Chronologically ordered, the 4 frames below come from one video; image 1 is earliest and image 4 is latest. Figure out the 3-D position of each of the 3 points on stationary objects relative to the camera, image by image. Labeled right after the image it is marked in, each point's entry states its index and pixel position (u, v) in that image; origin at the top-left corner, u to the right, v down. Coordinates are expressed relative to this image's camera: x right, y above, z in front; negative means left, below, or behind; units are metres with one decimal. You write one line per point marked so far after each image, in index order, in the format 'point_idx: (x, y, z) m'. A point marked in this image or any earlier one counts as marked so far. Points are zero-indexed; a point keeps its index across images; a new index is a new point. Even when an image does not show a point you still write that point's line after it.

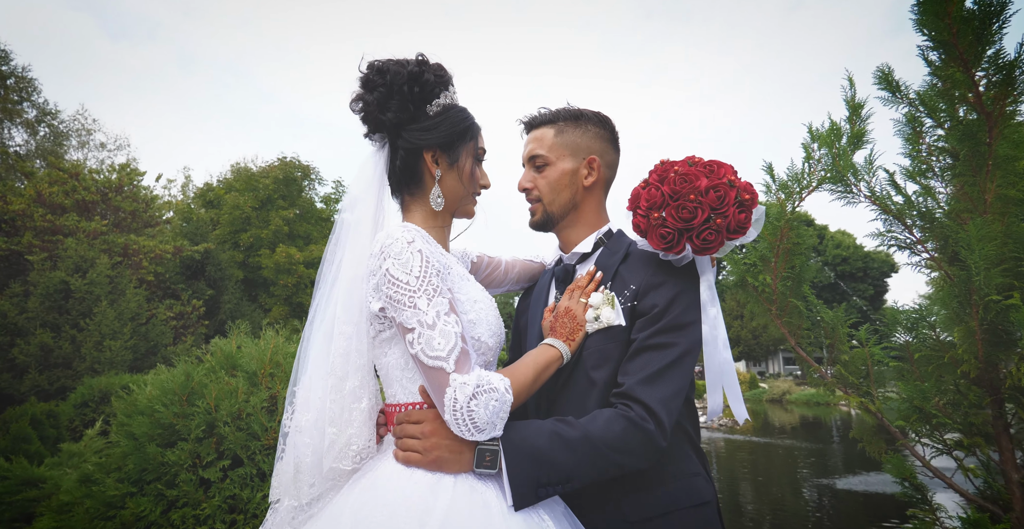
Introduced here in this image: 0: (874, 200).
0: (+1.9, +0.3, +2.7) m
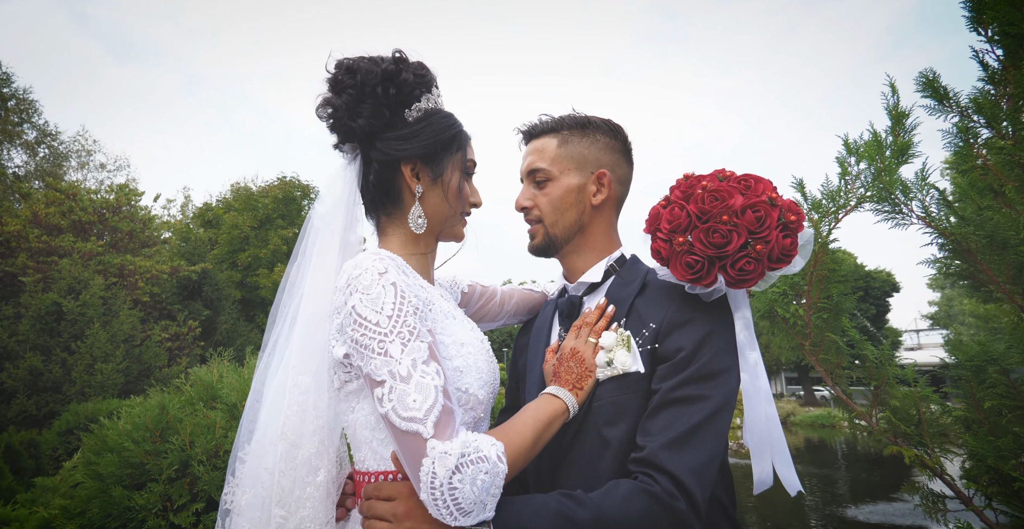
0: (+1.9, +0.2, +2.4) m
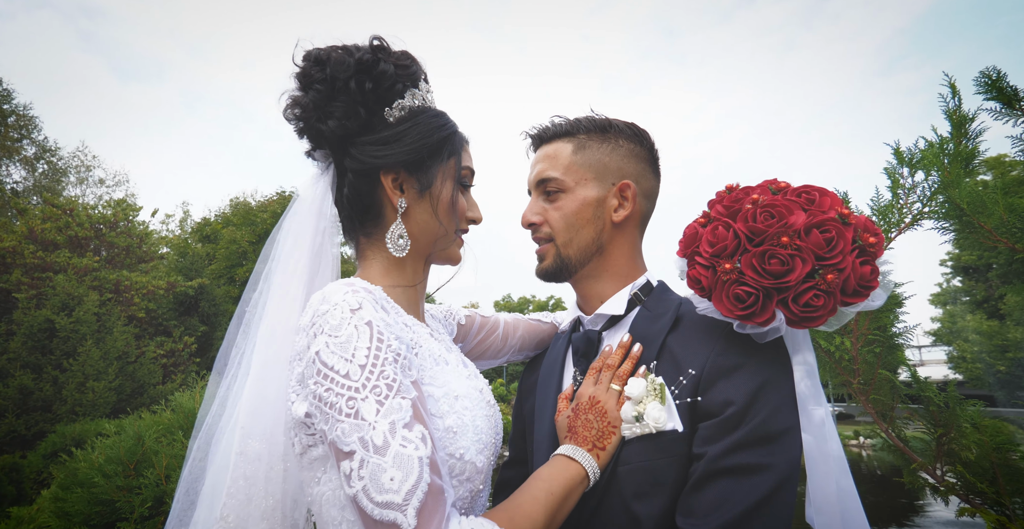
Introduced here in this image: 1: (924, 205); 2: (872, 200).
0: (+1.9, +0.1, +2.1) m
1: (+1.9, +0.3, +2.4) m
2: (+1.7, +0.3, +2.5) m
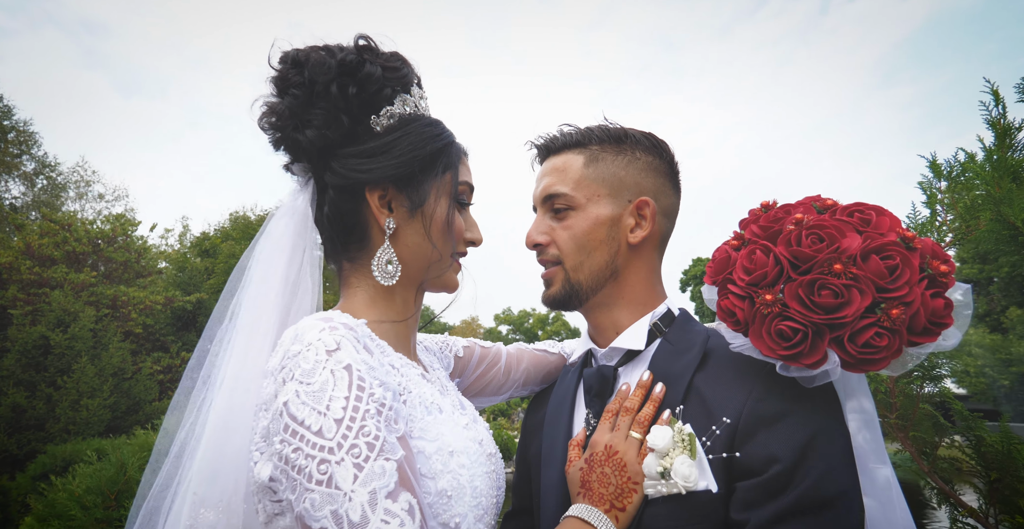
0: (+1.9, 0.0, +1.9) m
1: (+1.9, +0.2, +2.2) m
2: (+1.7, +0.2, +2.4) m
